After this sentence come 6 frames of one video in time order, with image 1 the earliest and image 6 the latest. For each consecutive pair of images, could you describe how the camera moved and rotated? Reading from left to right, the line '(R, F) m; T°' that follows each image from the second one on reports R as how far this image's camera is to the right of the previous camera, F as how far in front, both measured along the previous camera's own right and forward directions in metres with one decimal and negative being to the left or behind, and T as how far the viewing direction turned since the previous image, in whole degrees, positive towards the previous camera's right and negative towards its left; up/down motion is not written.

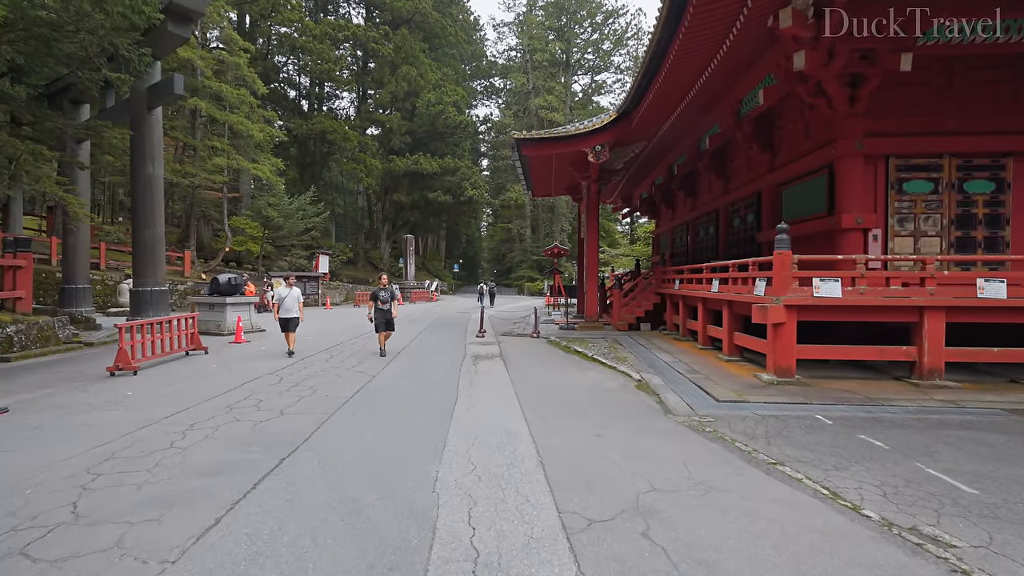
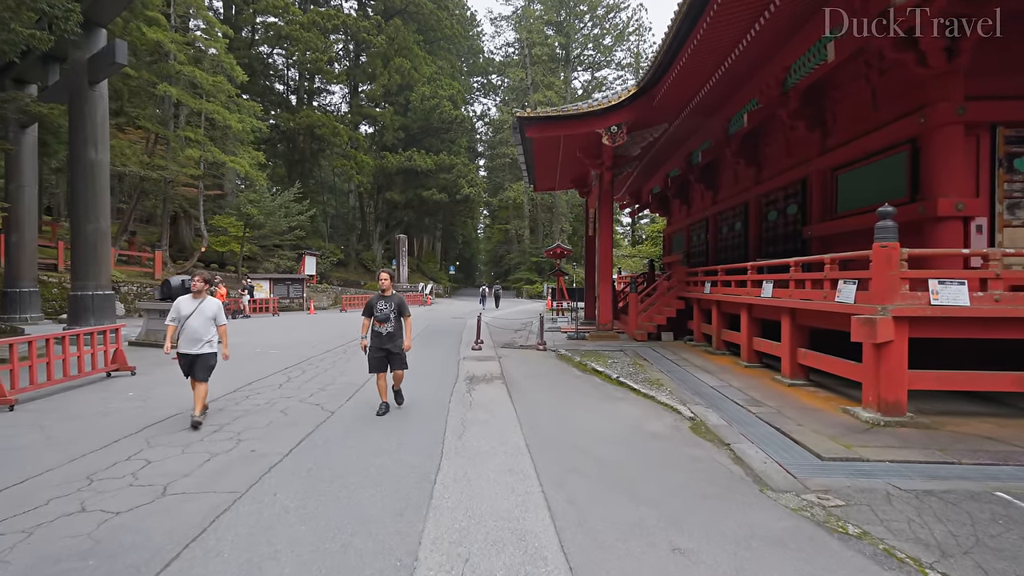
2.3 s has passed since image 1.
(-0.1, +1.7) m; 0°
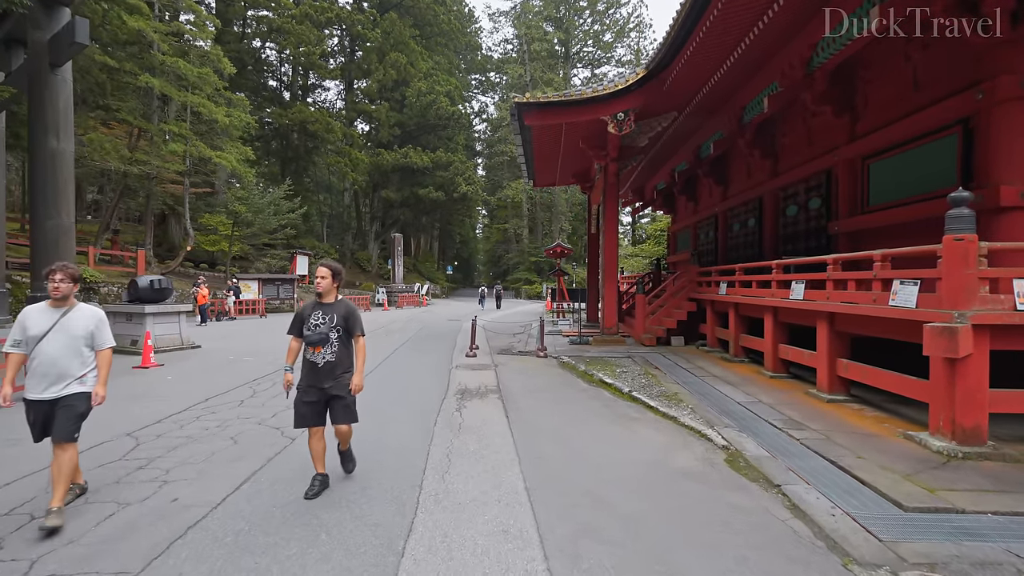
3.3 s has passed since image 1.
(0.0, +0.8) m; 0°
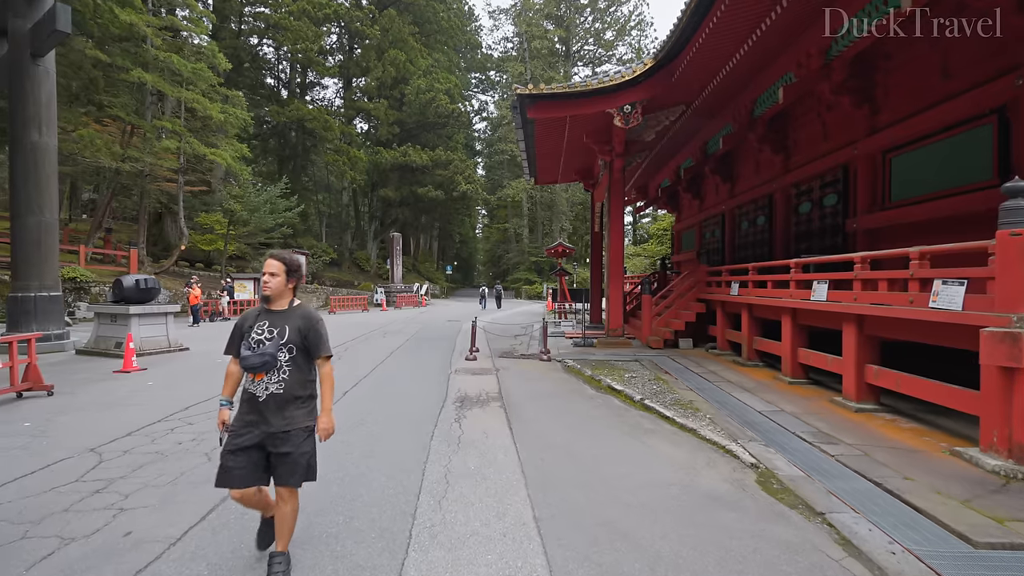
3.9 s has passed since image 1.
(0.0, +0.4) m; 0°
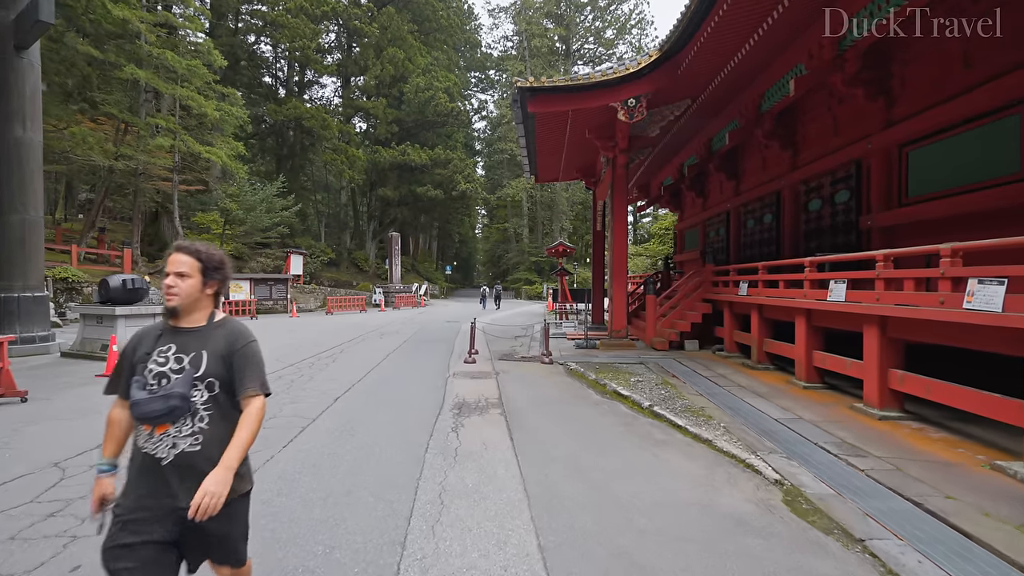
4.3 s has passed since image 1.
(0.0, +0.3) m; 0°
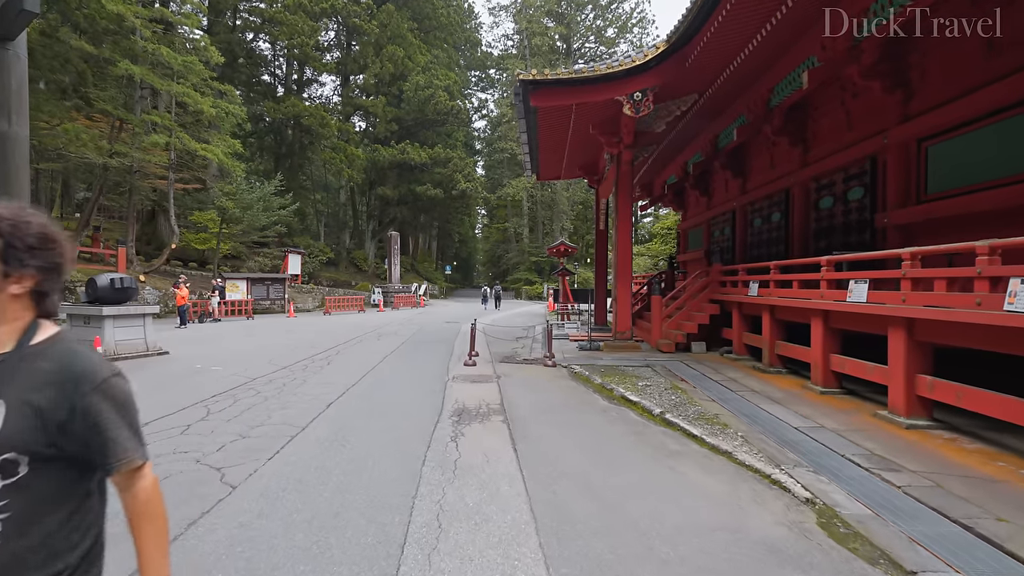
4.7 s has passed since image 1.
(0.0, +0.3) m; 0°
